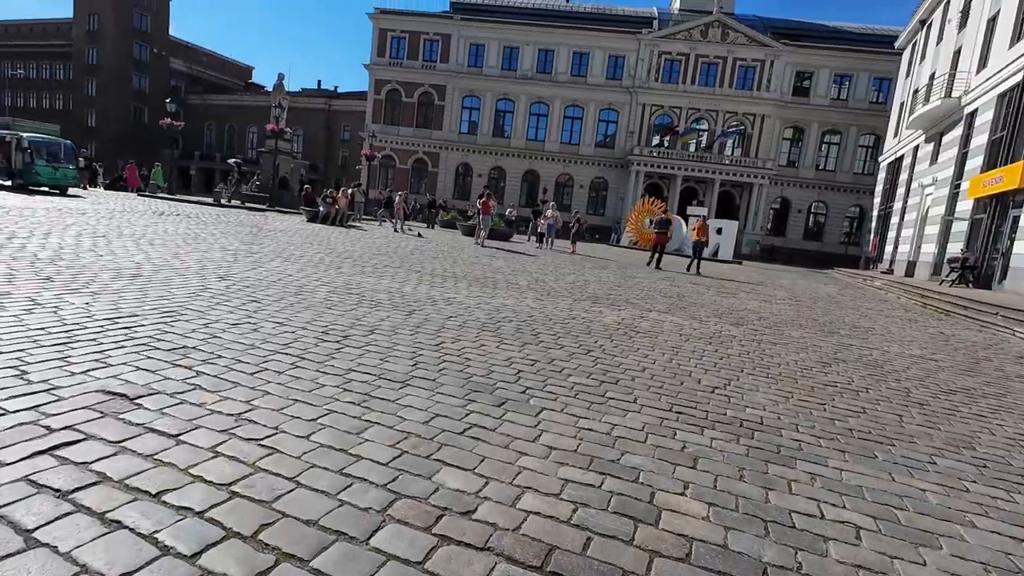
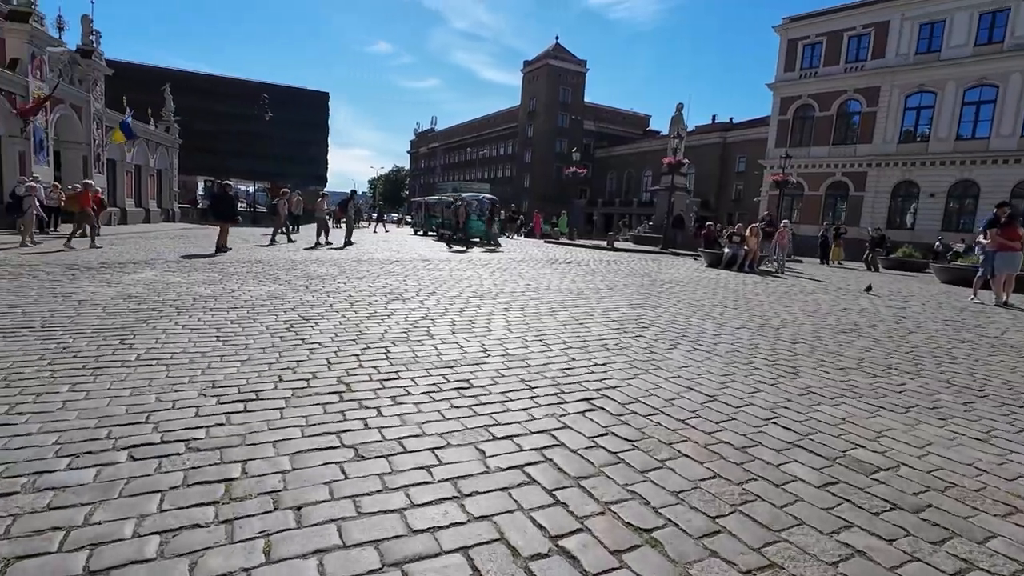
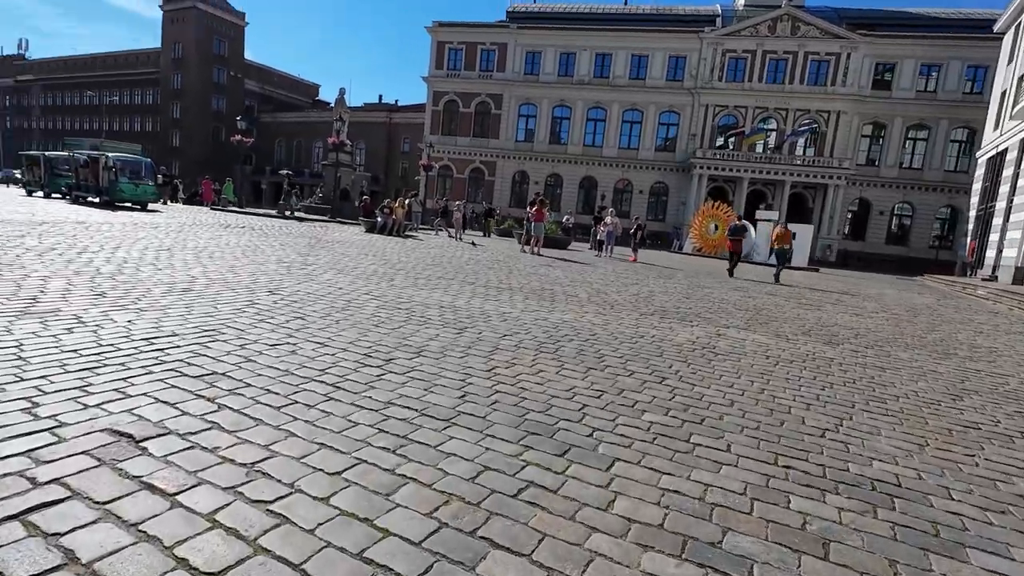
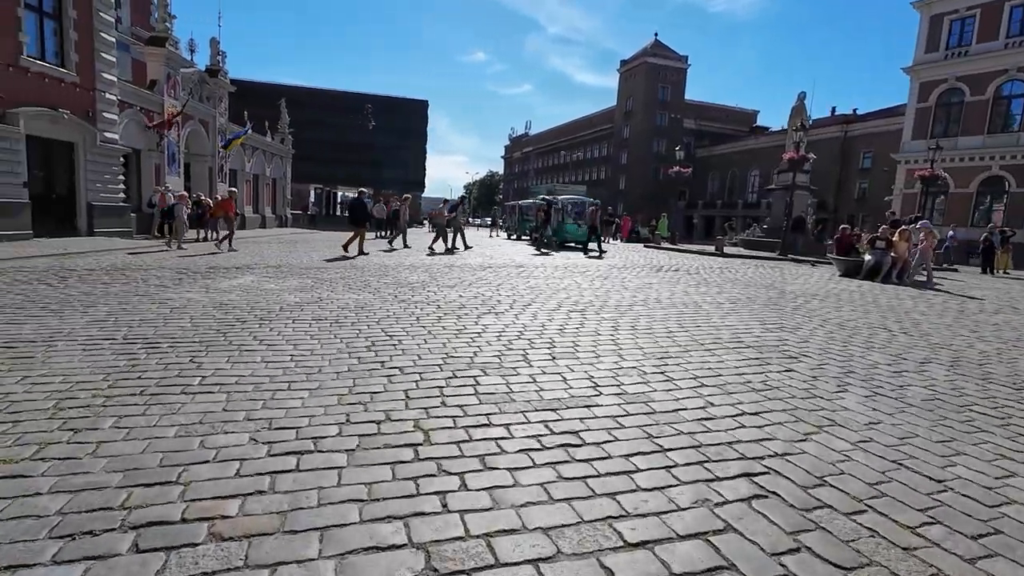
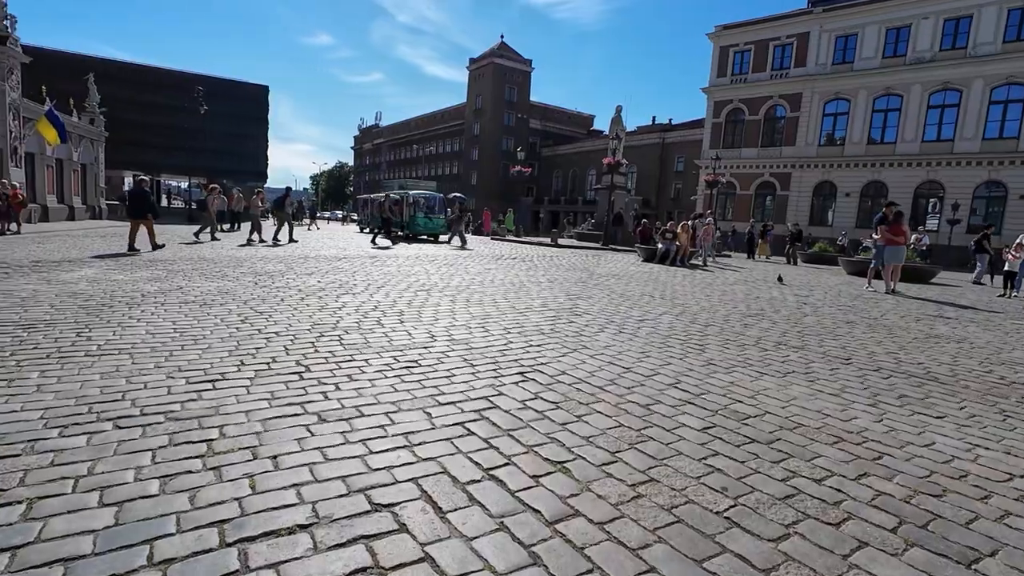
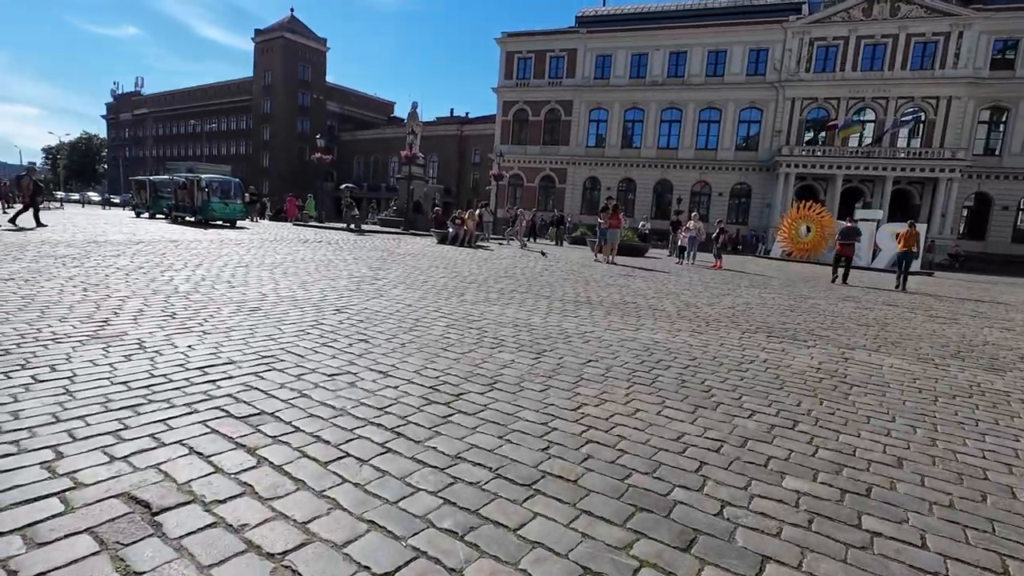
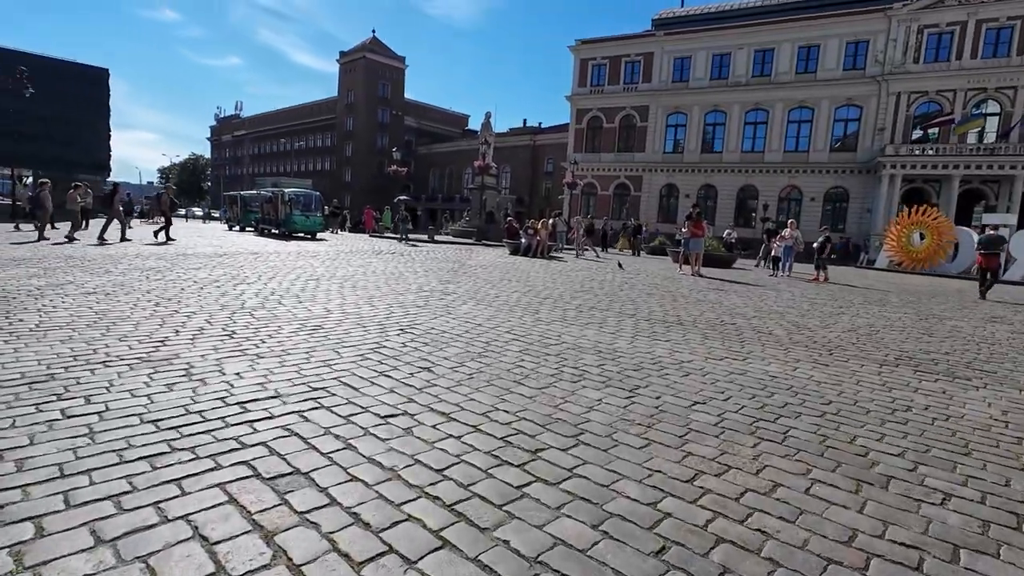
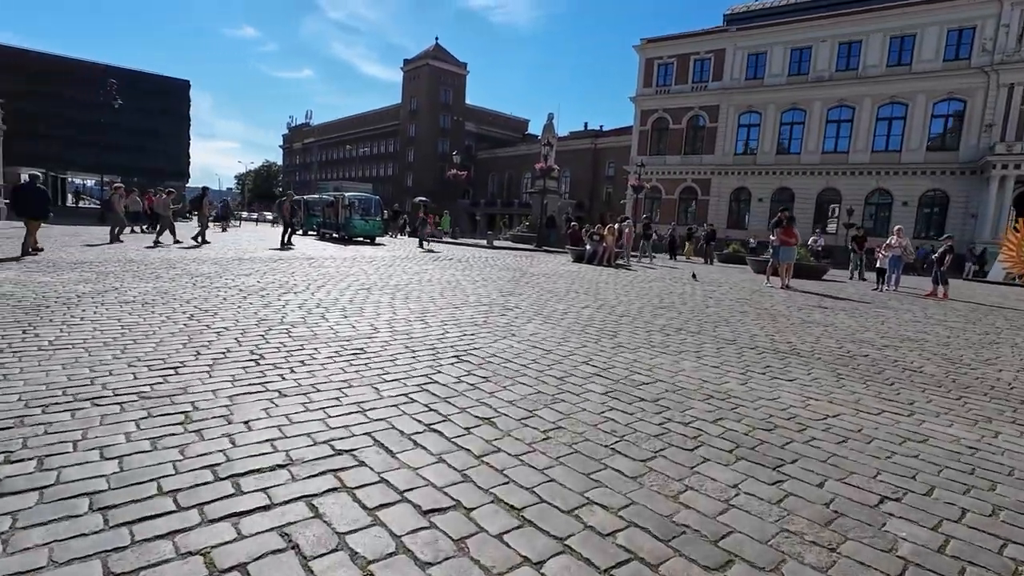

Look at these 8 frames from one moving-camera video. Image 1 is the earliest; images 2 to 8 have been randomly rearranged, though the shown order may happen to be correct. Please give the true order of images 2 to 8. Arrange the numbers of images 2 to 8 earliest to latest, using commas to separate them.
3, 6, 7, 8, 5, 2, 4
